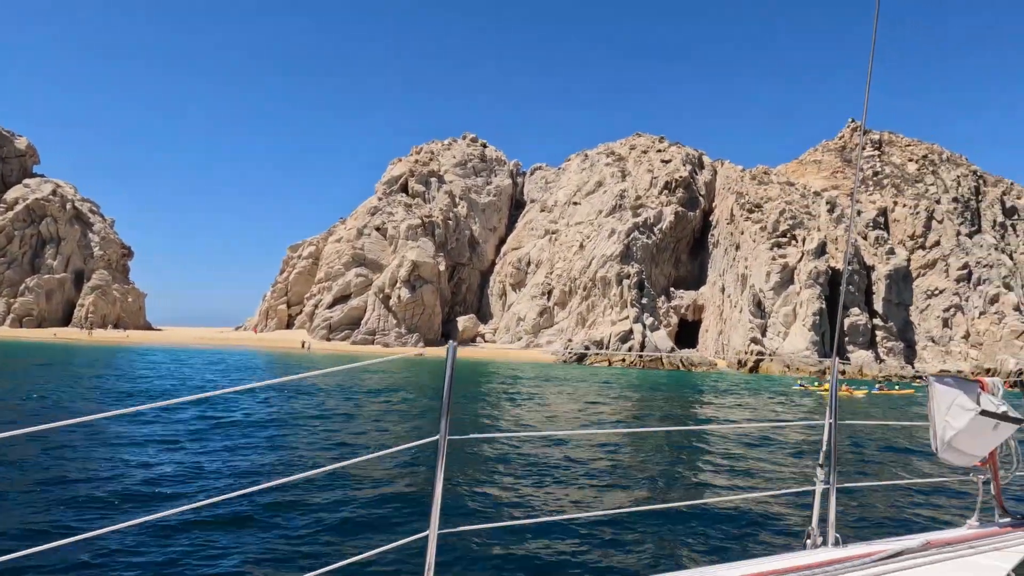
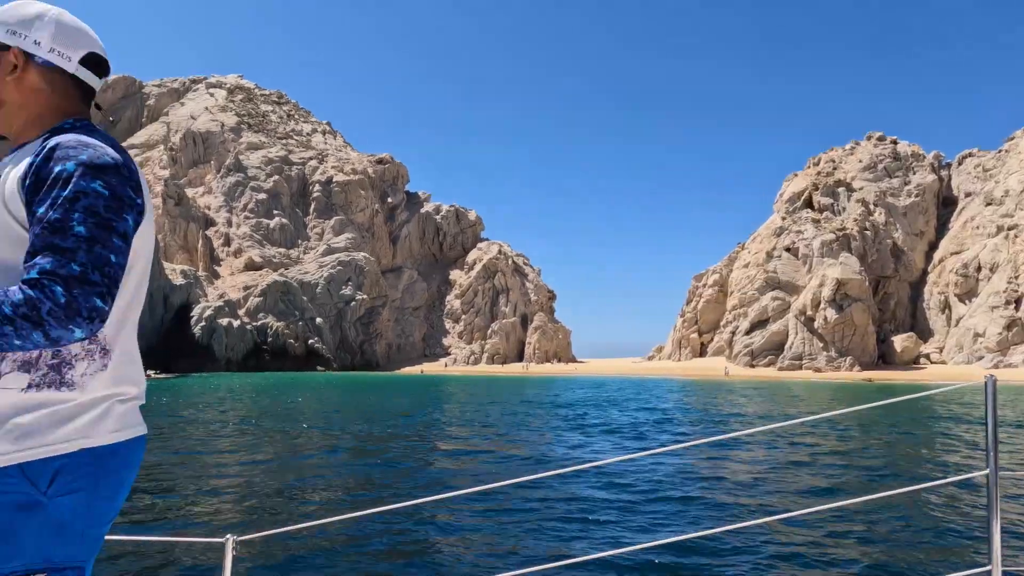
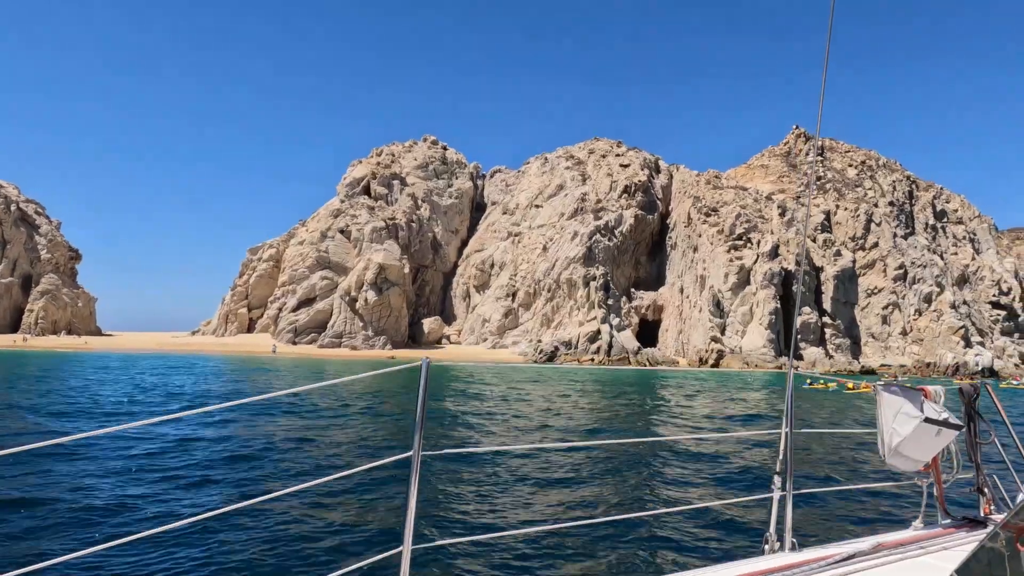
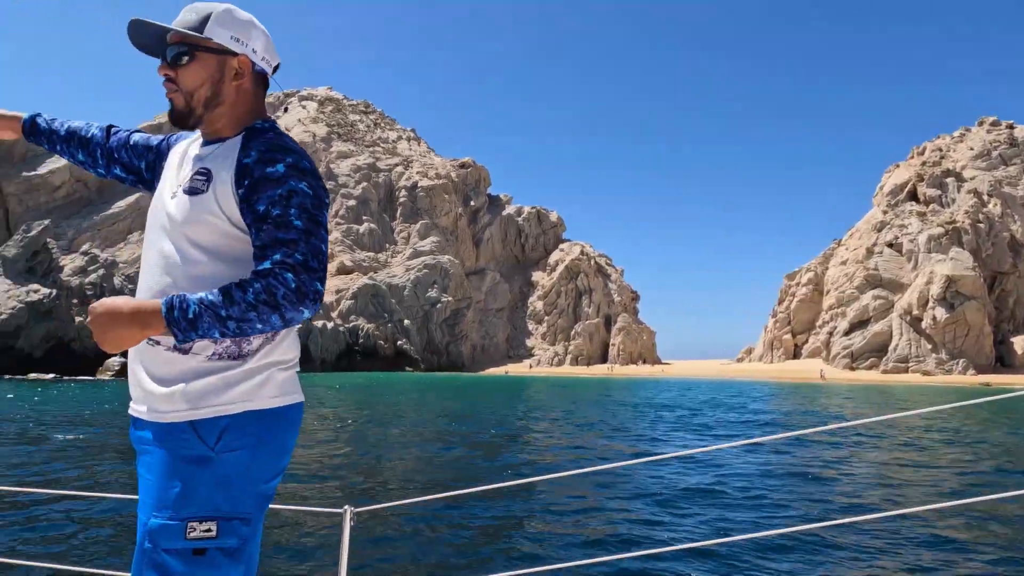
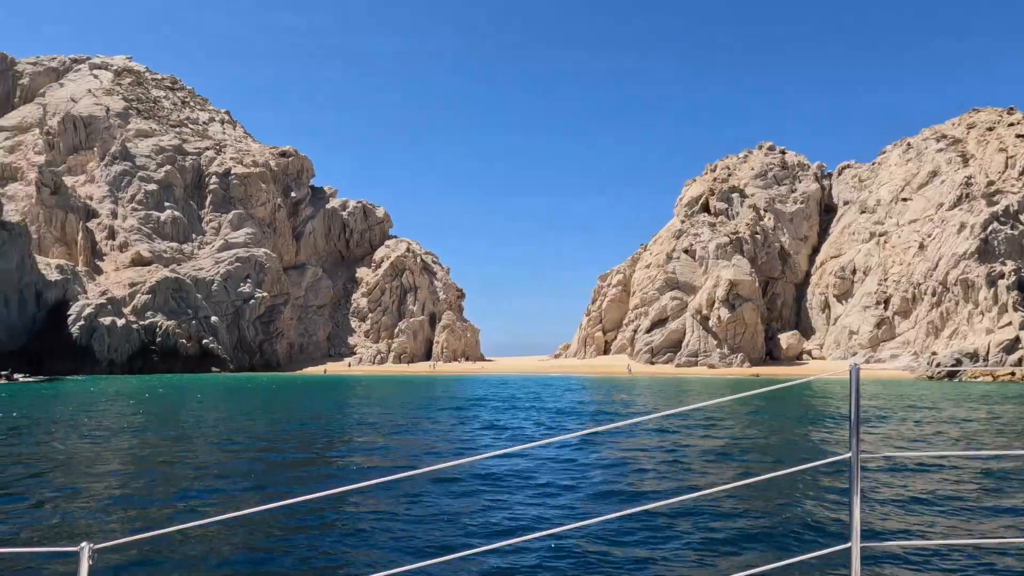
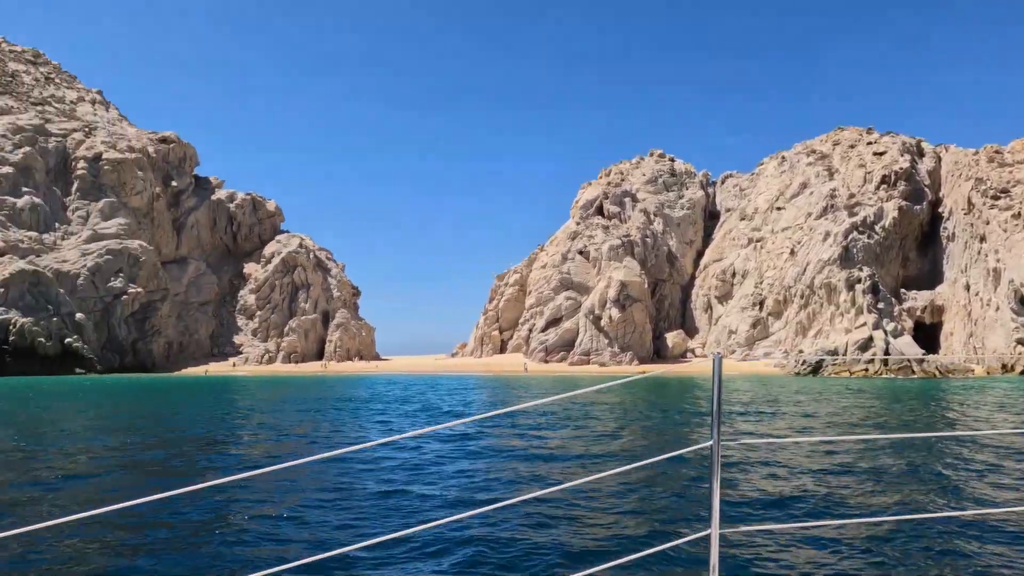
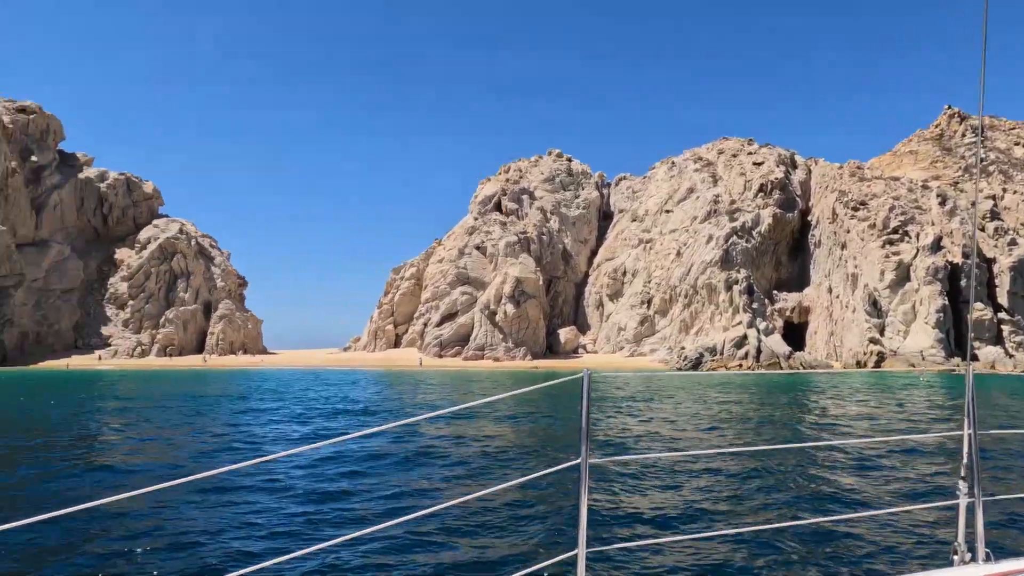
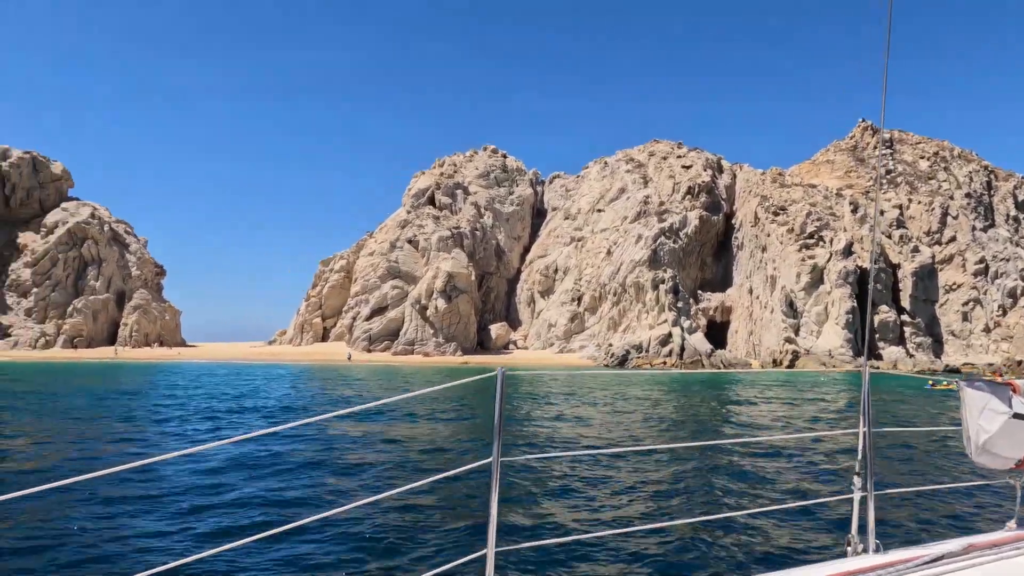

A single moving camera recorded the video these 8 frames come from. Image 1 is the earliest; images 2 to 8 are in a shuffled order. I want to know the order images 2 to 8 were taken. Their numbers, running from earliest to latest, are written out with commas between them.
3, 8, 7, 6, 5, 2, 4
